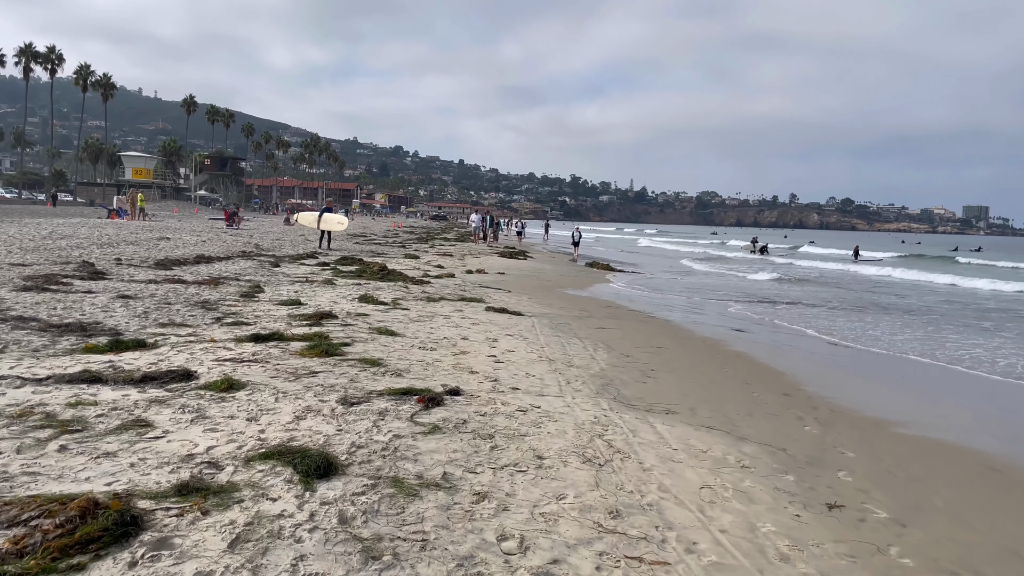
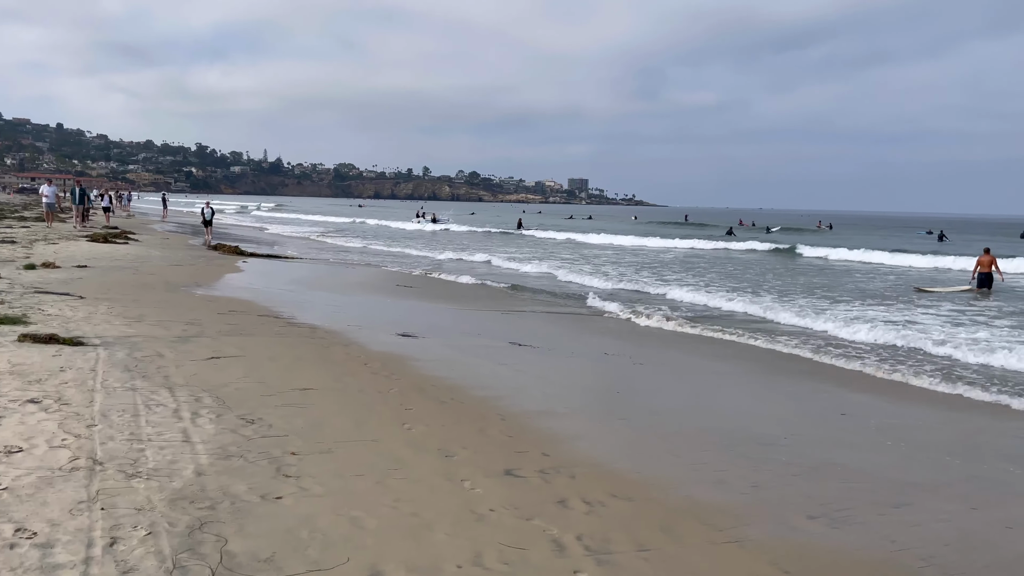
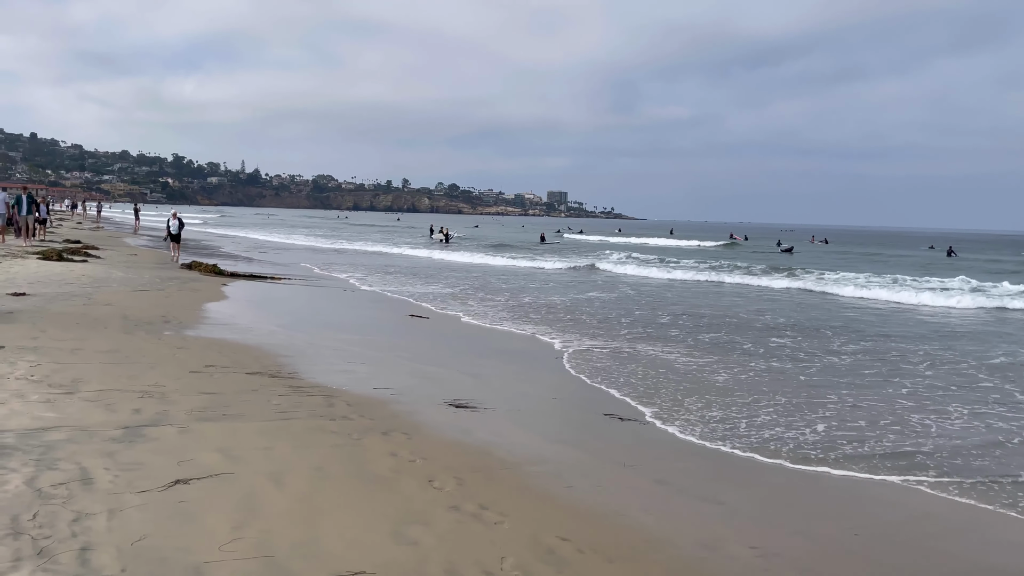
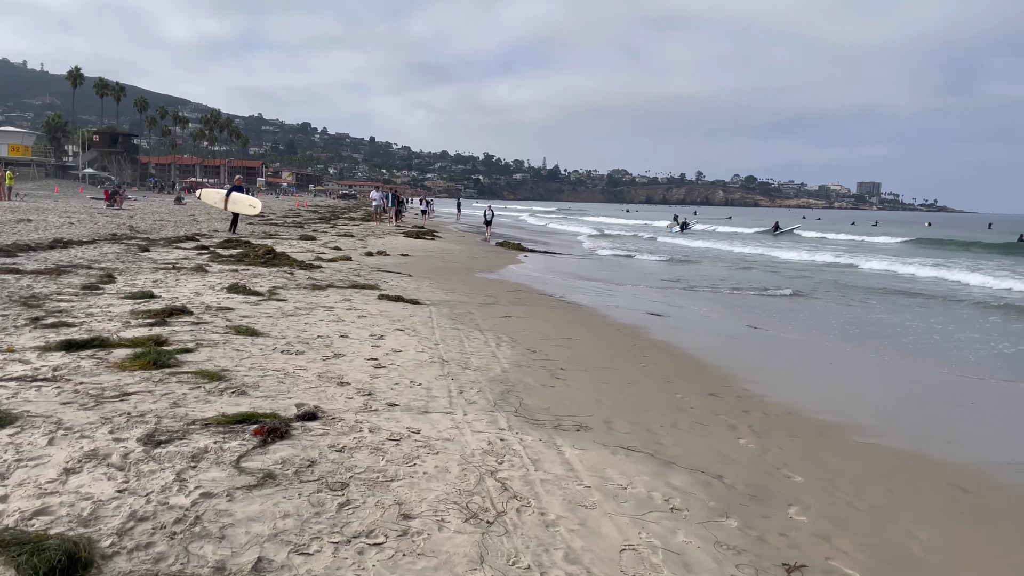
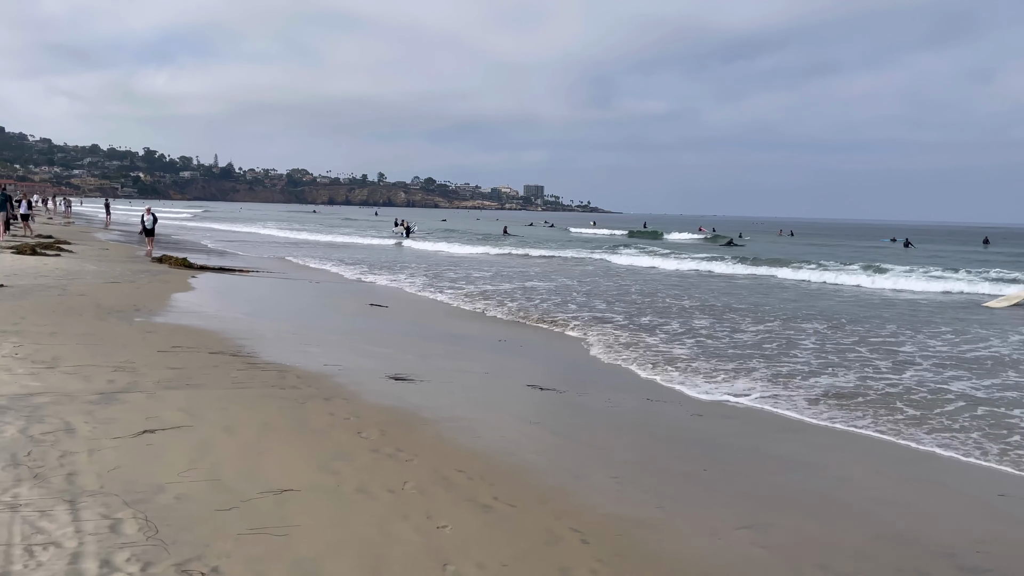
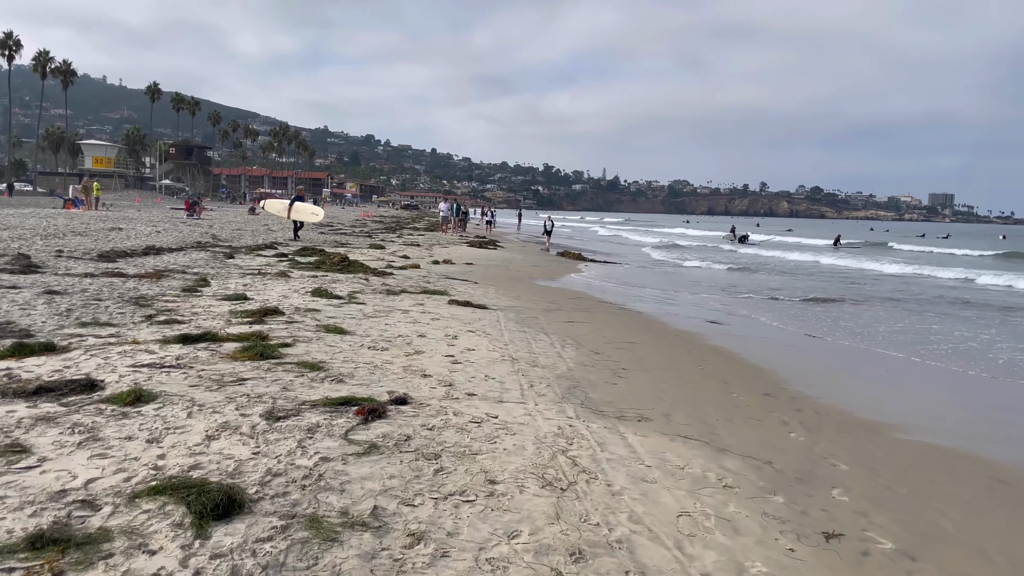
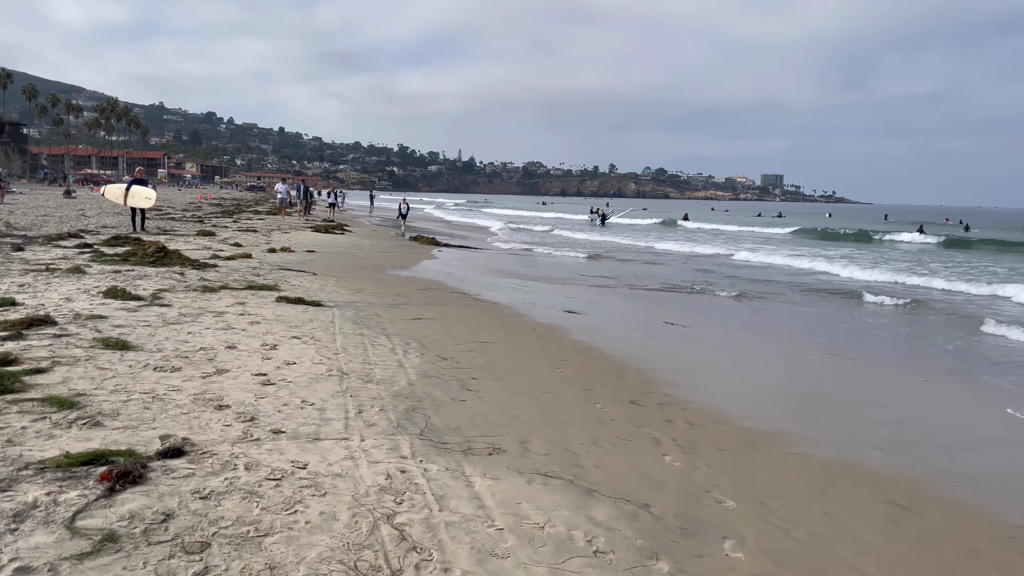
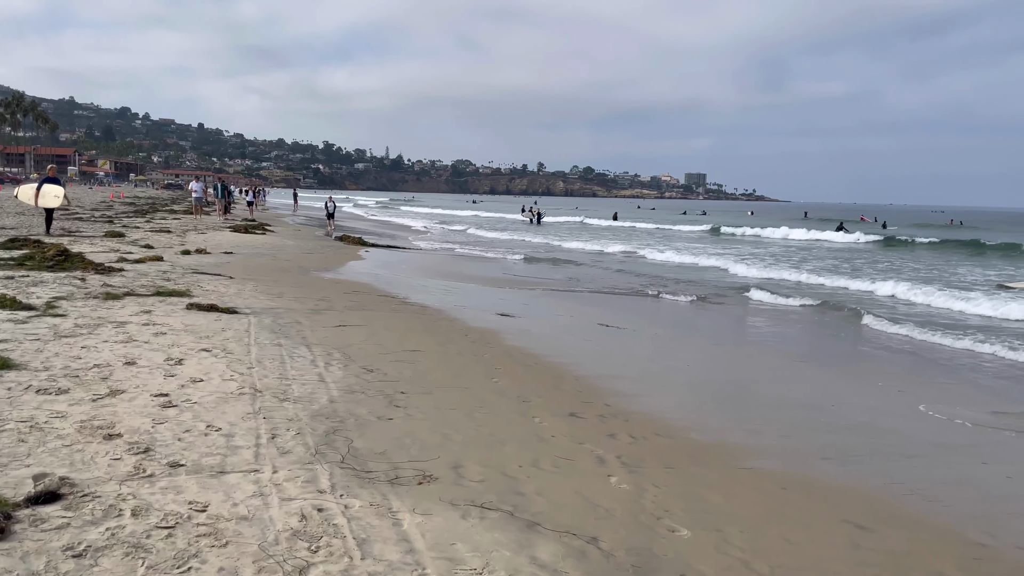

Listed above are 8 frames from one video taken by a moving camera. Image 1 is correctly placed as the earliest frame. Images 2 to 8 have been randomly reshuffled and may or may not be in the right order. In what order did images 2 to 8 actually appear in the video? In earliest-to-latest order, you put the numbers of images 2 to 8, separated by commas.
6, 4, 7, 8, 2, 5, 3
